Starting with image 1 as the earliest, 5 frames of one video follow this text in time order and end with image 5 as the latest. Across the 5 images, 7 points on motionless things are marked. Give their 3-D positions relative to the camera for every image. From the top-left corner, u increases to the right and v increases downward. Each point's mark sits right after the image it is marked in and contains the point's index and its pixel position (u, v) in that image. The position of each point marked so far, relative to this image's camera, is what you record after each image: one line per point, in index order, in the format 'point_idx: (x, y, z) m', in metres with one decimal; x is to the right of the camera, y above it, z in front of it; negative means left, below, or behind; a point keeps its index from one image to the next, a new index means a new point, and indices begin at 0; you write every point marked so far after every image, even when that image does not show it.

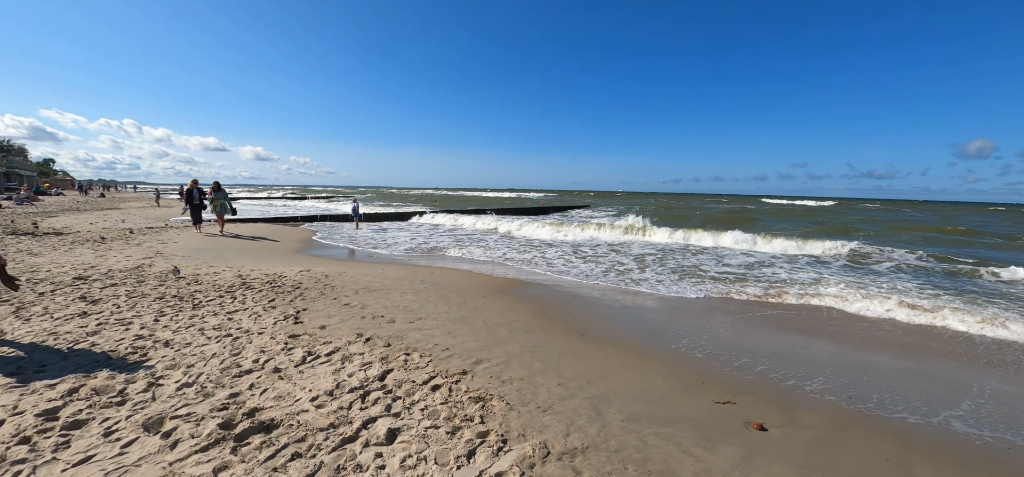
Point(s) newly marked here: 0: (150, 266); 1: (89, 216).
0: (-6.2, -0.5, +6.4) m
1: (-15.3, +0.8, +13.4) m
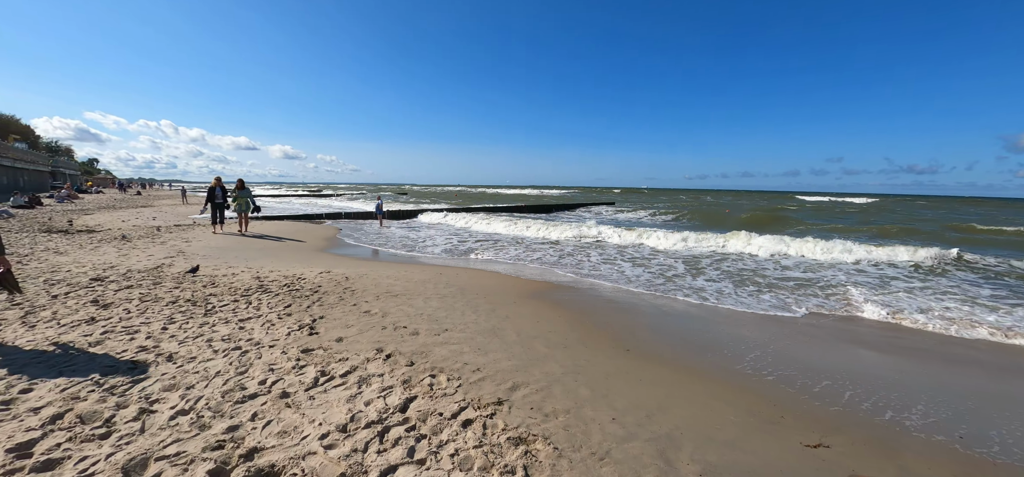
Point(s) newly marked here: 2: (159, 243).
0: (-5.7, -0.5, +6.2) m
1: (-14.4, +0.9, +13.7) m
2: (-7.6, -0.1, +8.0) m
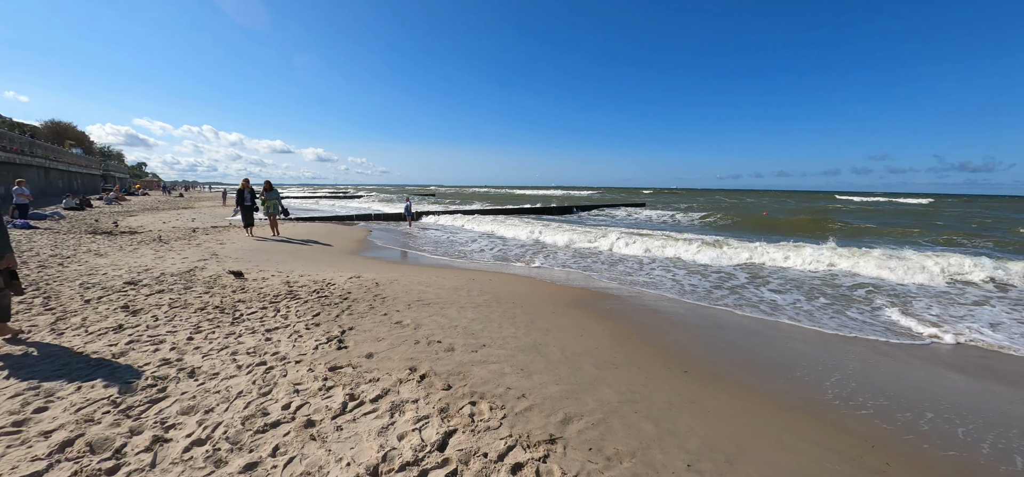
0: (-5.1, -0.5, +6.2) m
1: (-13.3, +0.9, +14.2) m
2: (-6.9, -0.2, +8.1) m
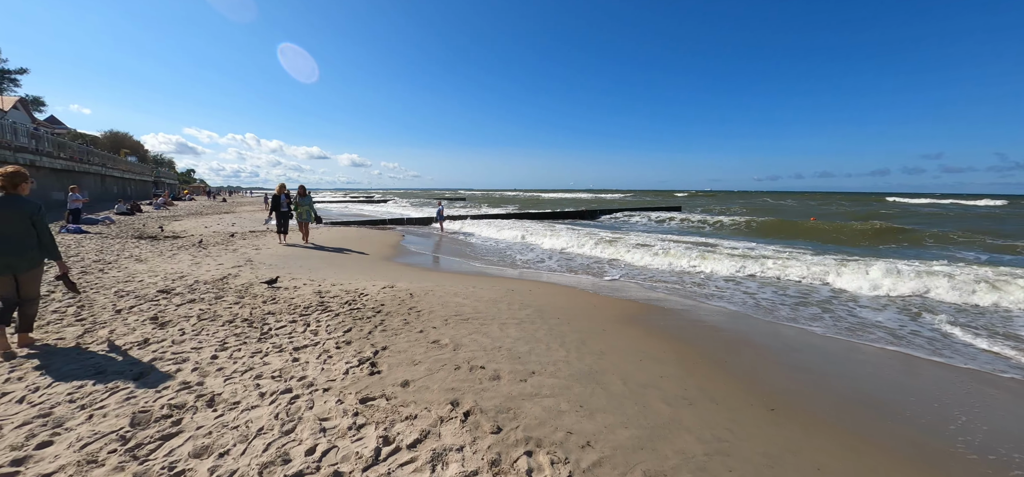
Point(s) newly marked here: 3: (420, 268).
0: (-4.5, -0.6, +6.0) m
1: (-12.1, +0.7, +14.7) m
2: (-6.1, -0.3, +8.1) m
3: (-2.1, -0.7, +8.2) m
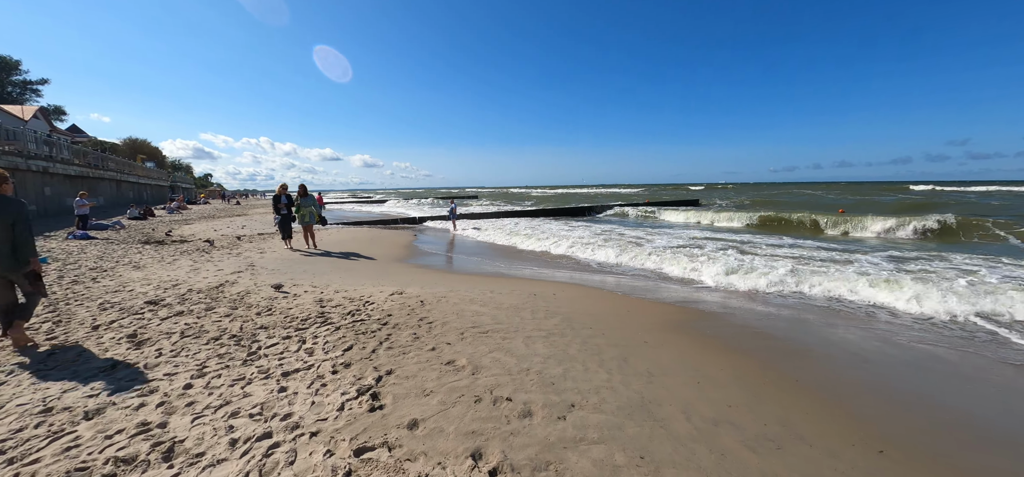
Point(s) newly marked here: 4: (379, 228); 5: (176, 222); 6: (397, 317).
0: (-4.1, -0.7, +5.5) m
1: (-11.4, +0.6, +14.4) m
2: (-5.7, -0.3, +7.7) m
3: (-1.7, -0.7, +7.7) m
4: (-5.2, +0.5, +14.6) m
5: (-12.8, +0.7, +14.2) m
6: (-1.3, -0.9, +4.2) m
